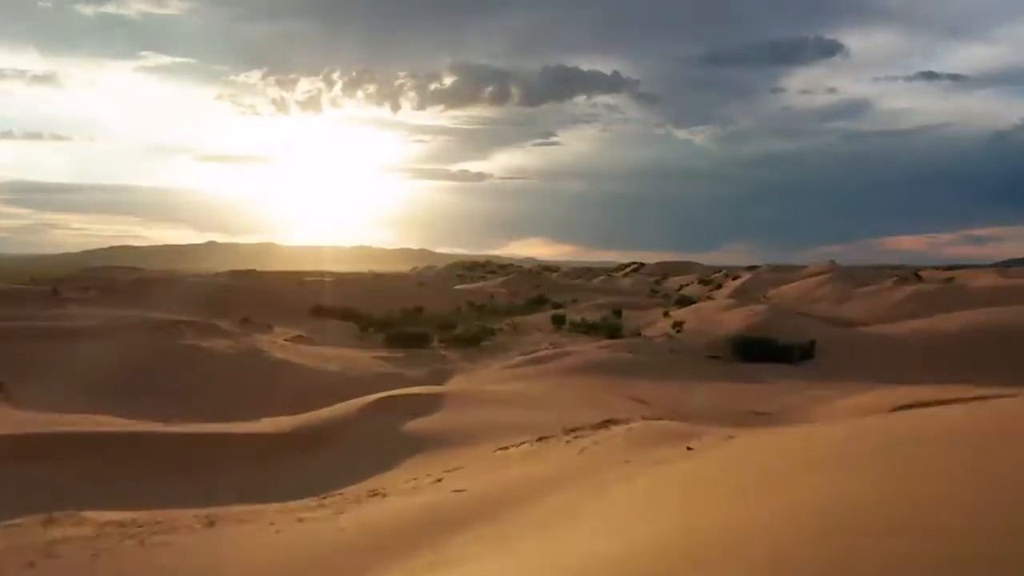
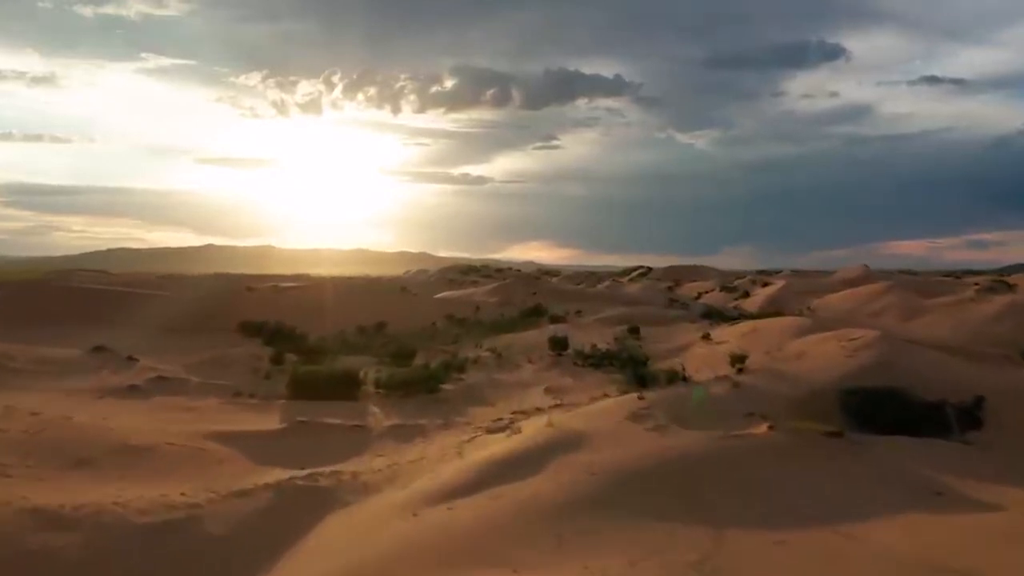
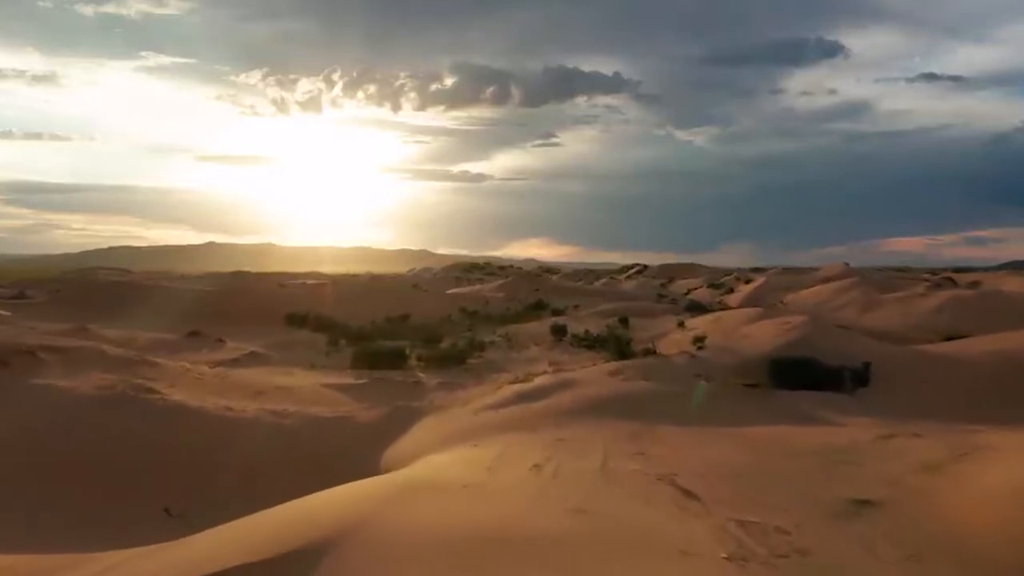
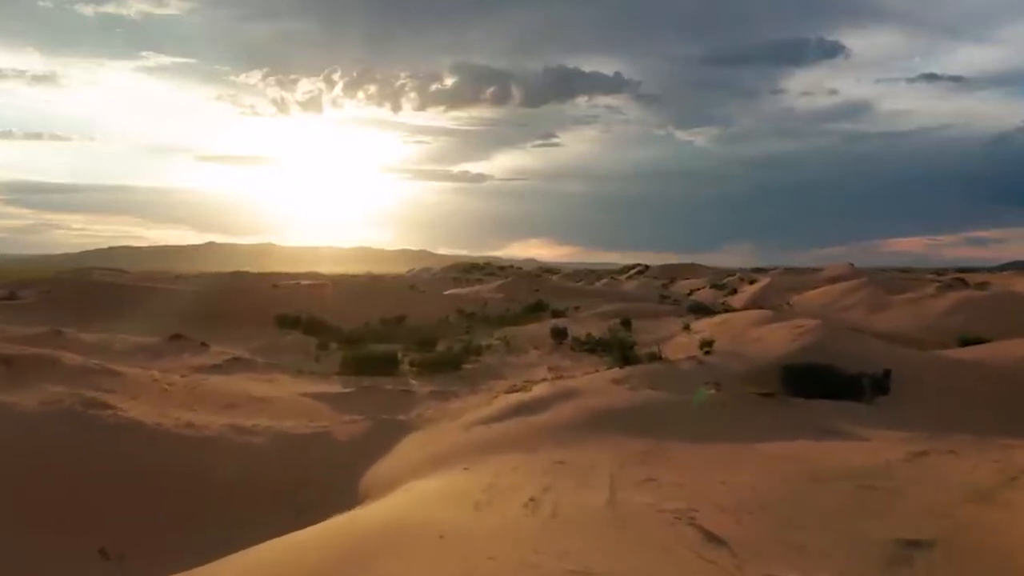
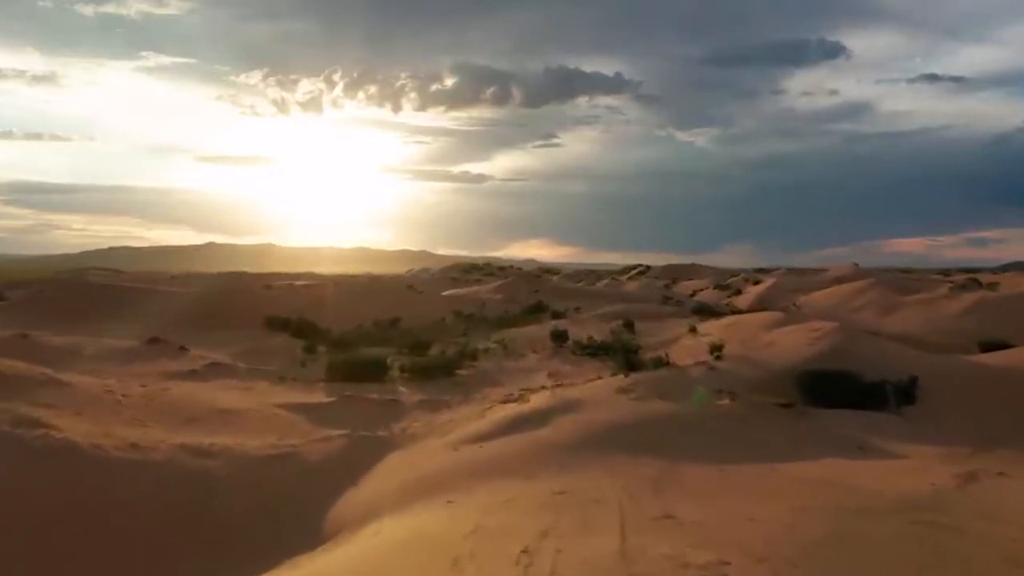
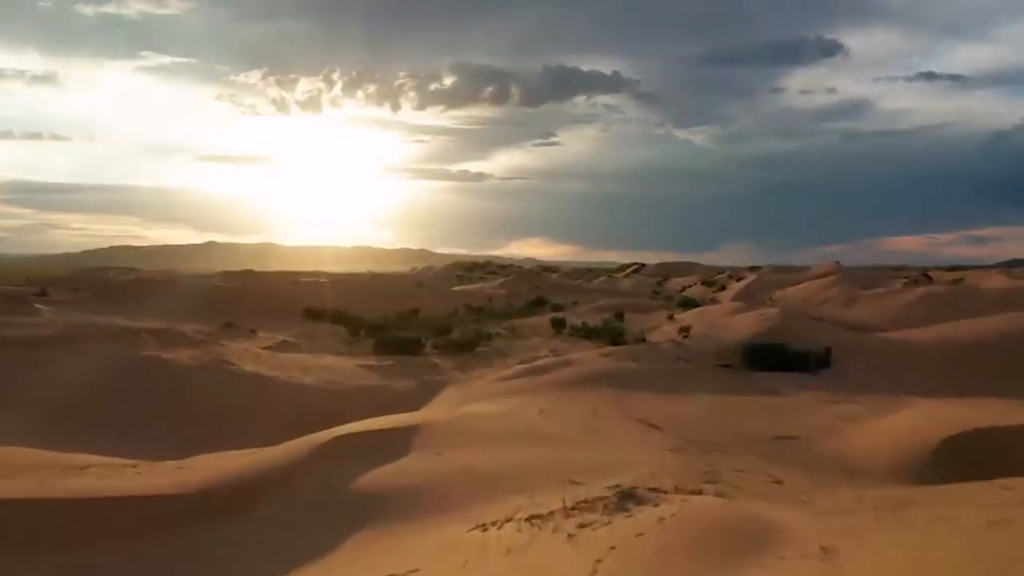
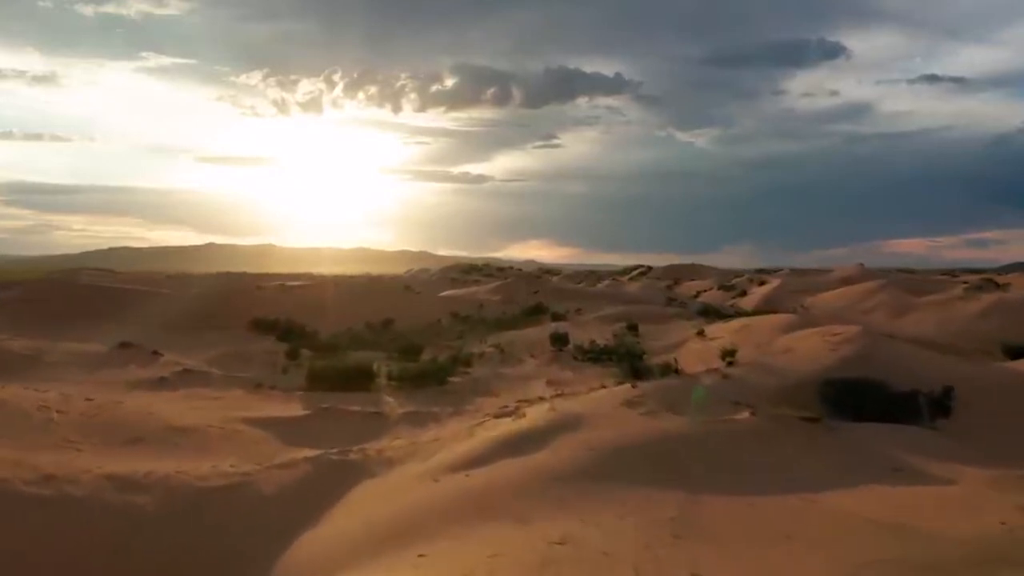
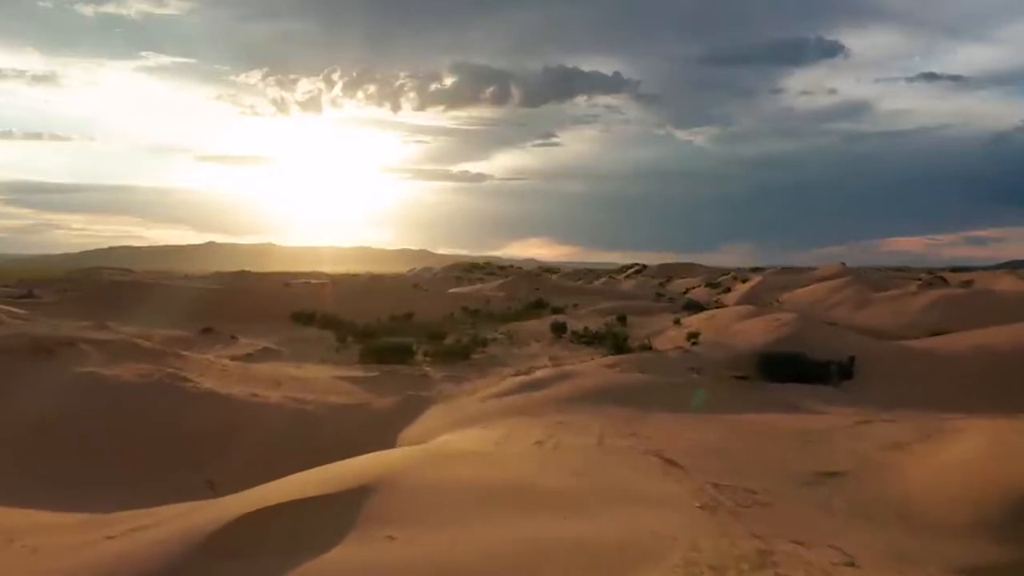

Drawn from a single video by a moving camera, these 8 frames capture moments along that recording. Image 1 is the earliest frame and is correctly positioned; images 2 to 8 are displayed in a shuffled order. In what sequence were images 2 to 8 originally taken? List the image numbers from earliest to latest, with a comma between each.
6, 8, 3, 4, 5, 7, 2
